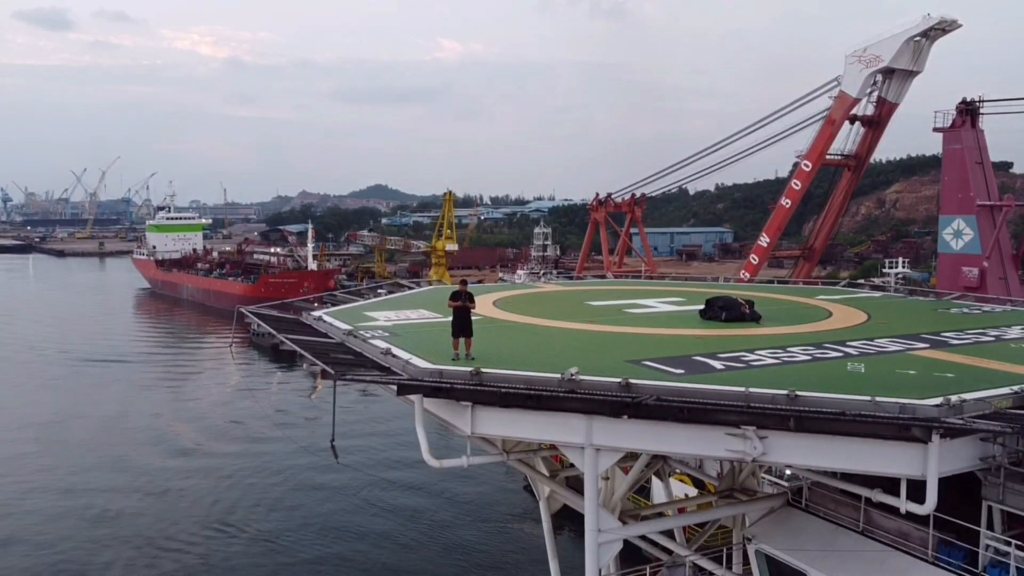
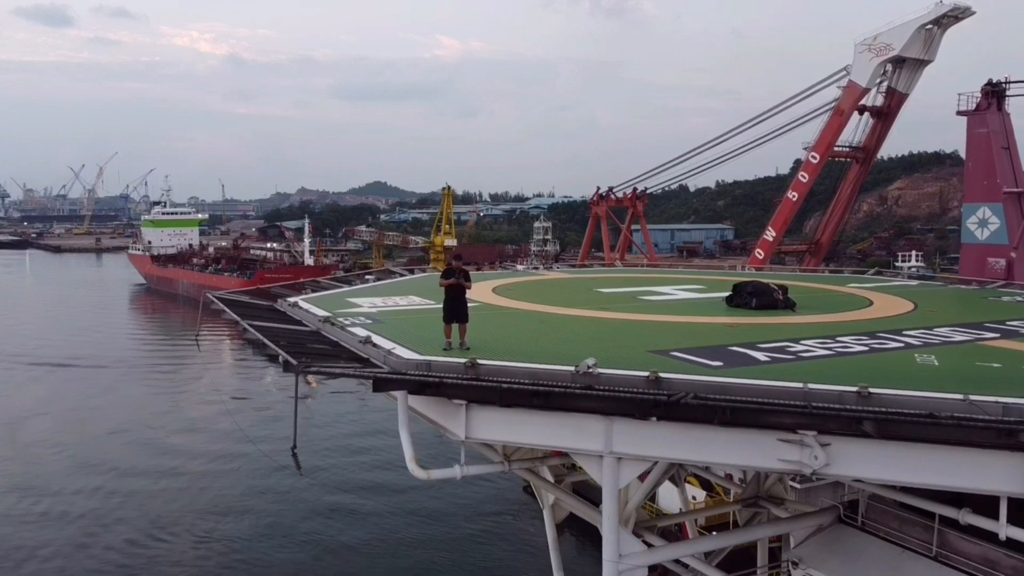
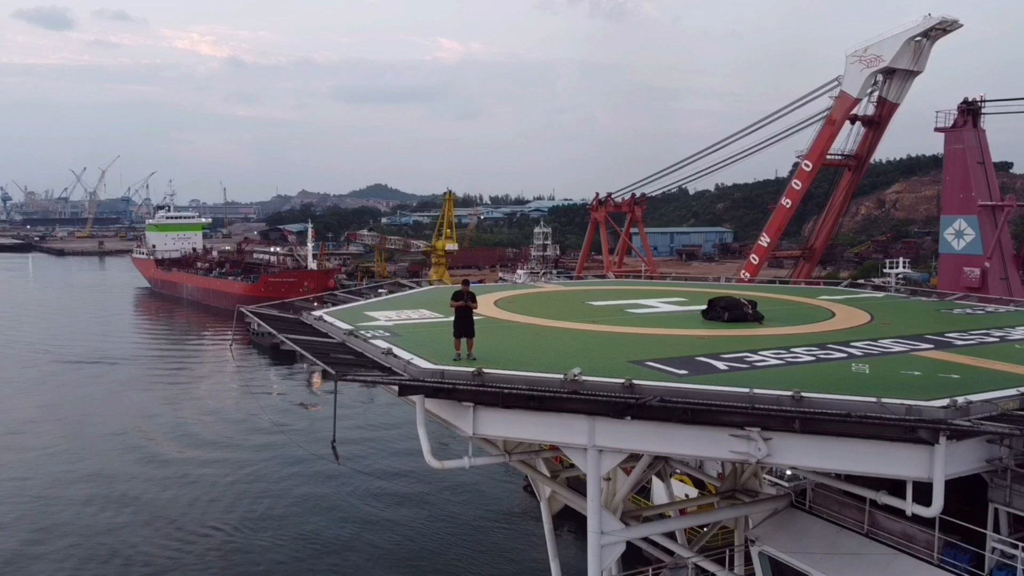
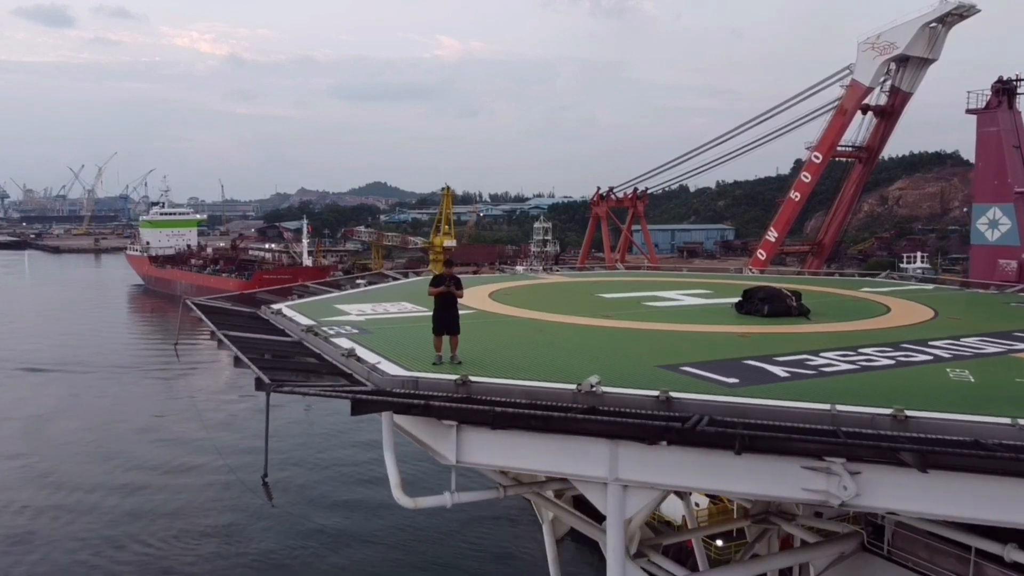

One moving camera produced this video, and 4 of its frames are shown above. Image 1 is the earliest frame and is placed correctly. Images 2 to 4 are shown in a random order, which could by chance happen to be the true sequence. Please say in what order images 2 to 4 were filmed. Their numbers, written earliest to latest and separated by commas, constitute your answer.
3, 2, 4
